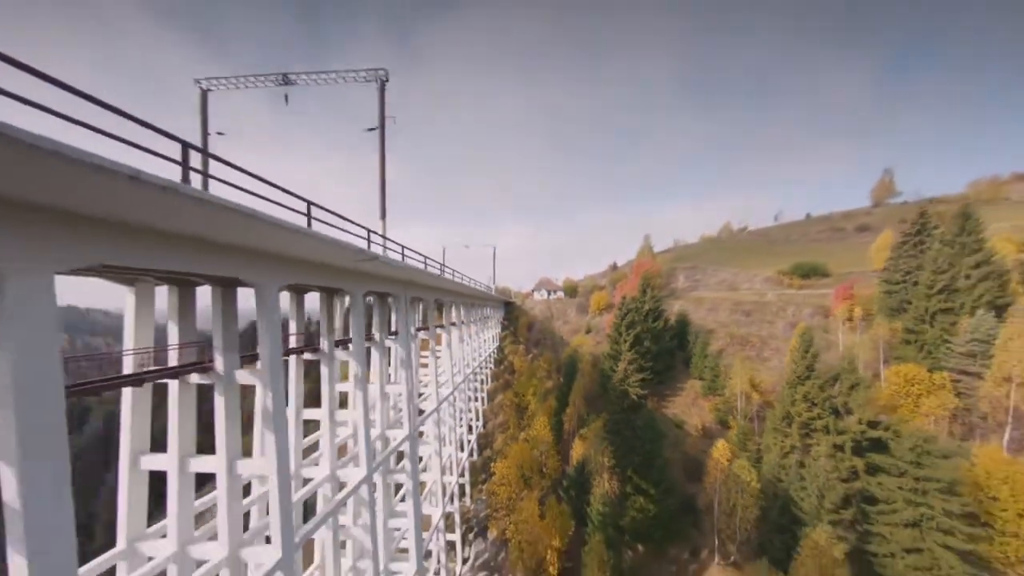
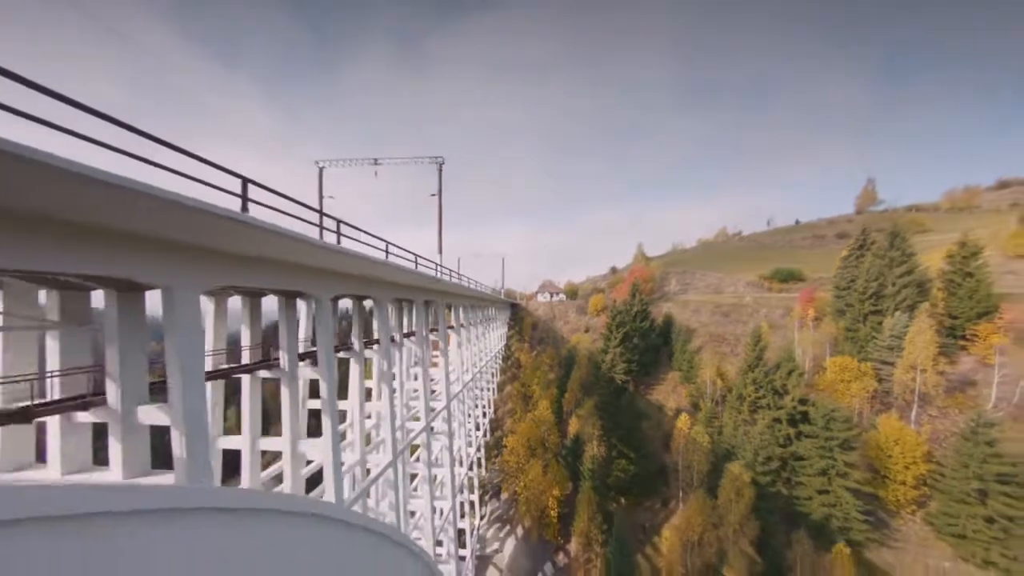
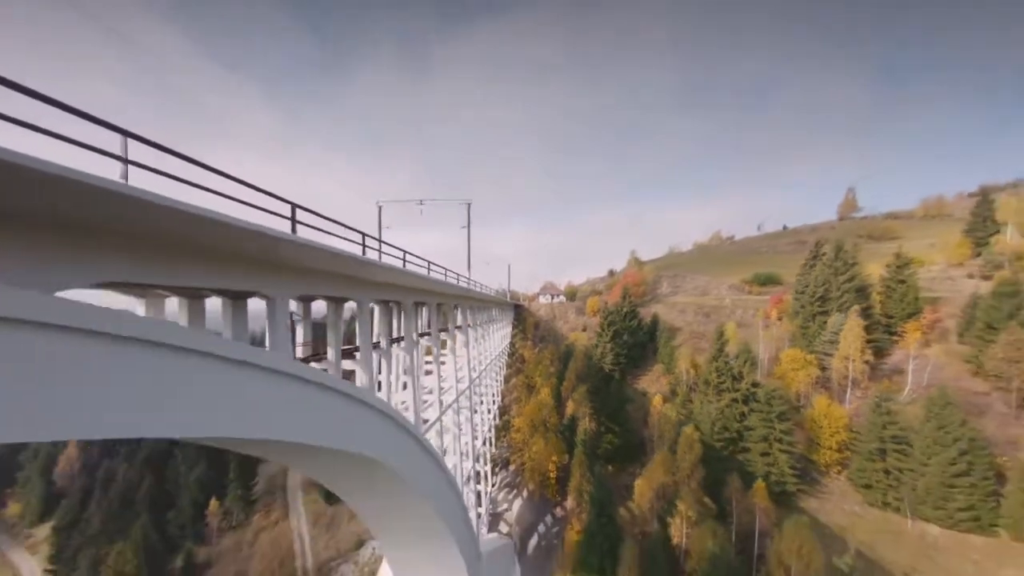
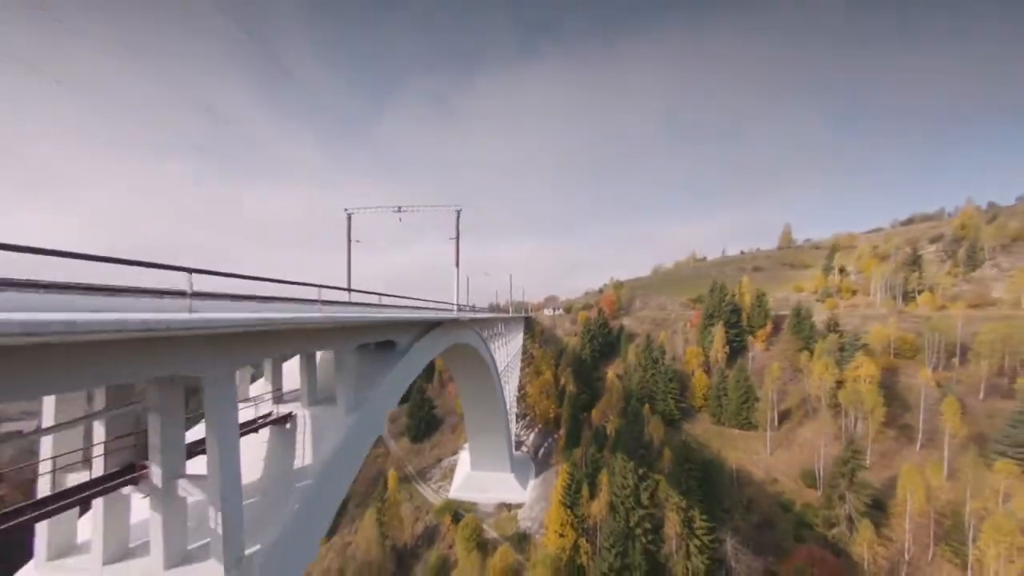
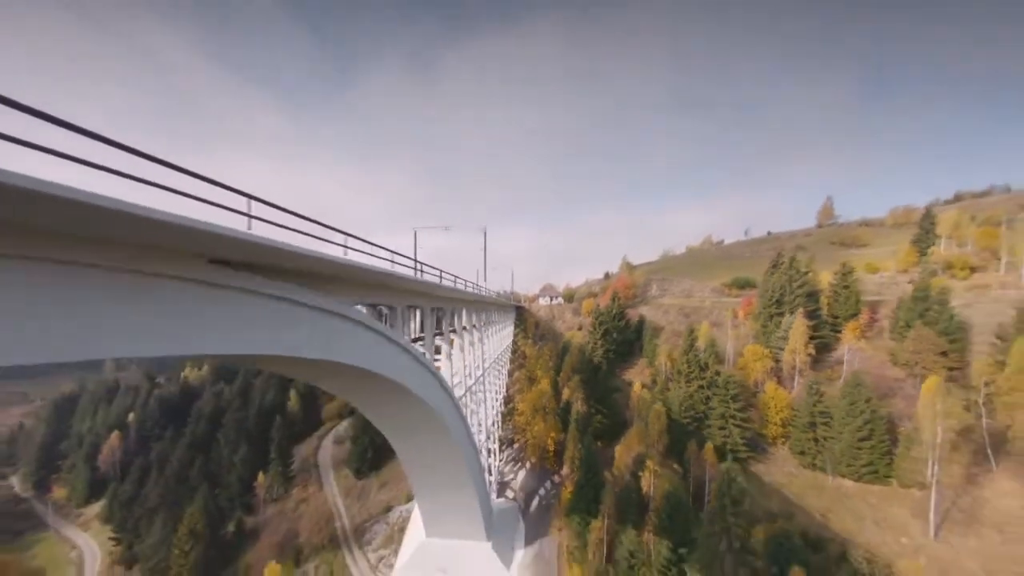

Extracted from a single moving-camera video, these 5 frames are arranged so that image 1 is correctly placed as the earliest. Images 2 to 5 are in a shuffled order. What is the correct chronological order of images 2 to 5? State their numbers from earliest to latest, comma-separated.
2, 3, 5, 4
